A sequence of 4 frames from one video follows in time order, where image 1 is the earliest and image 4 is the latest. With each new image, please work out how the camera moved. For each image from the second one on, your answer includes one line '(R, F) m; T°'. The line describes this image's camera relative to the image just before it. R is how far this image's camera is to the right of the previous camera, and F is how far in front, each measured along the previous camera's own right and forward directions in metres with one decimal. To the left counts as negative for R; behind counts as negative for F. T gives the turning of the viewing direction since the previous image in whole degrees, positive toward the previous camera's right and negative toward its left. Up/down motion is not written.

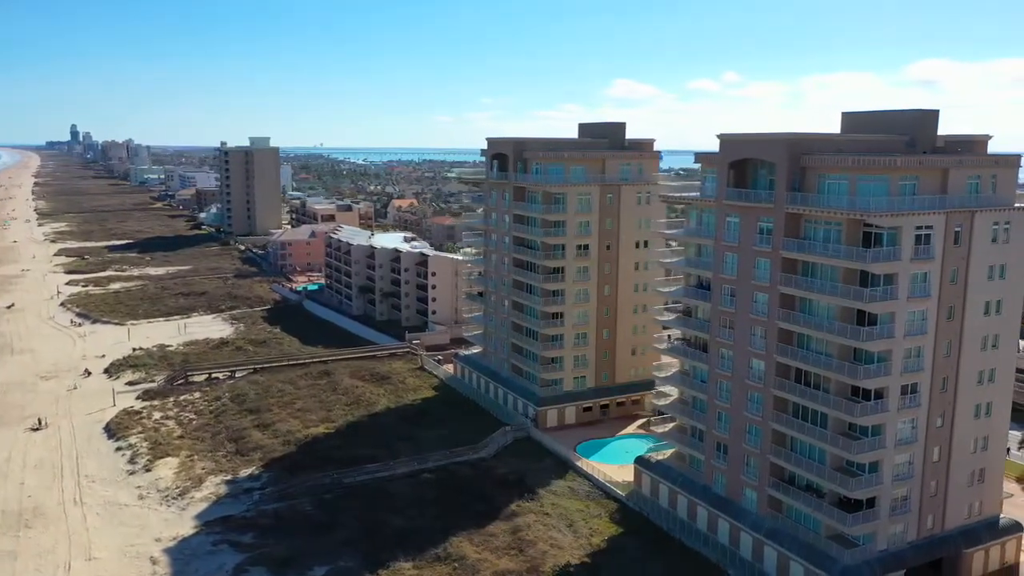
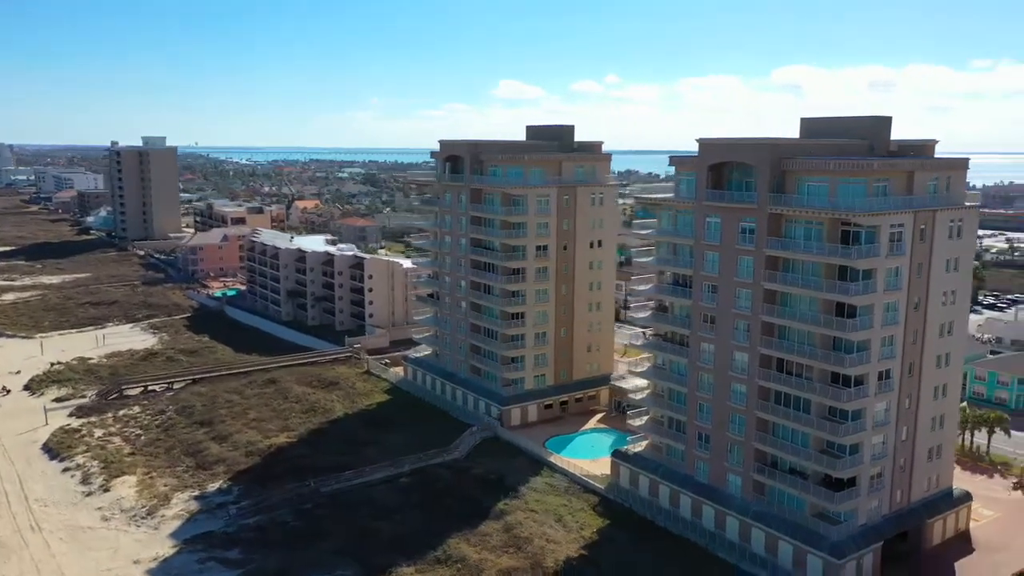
(-5.8, -0.3) m; +8°
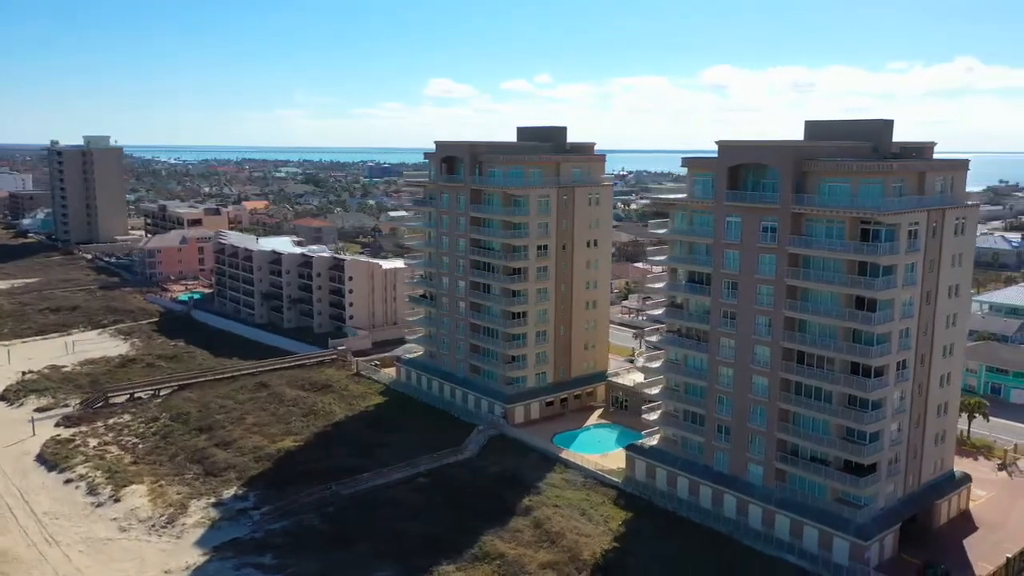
(-5.5, -0.6) m; +4°
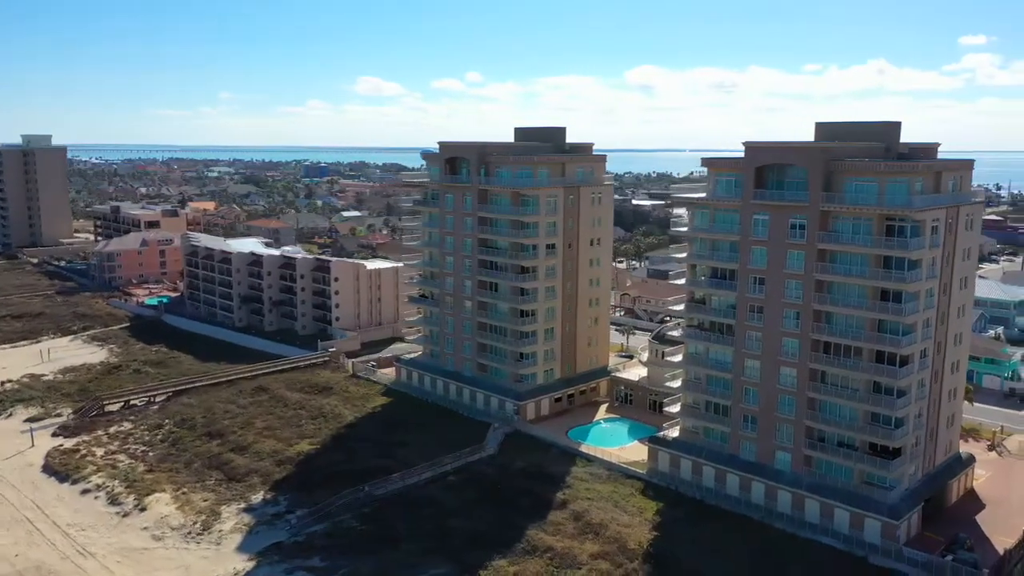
(-6.3, -0.7) m; +4°
